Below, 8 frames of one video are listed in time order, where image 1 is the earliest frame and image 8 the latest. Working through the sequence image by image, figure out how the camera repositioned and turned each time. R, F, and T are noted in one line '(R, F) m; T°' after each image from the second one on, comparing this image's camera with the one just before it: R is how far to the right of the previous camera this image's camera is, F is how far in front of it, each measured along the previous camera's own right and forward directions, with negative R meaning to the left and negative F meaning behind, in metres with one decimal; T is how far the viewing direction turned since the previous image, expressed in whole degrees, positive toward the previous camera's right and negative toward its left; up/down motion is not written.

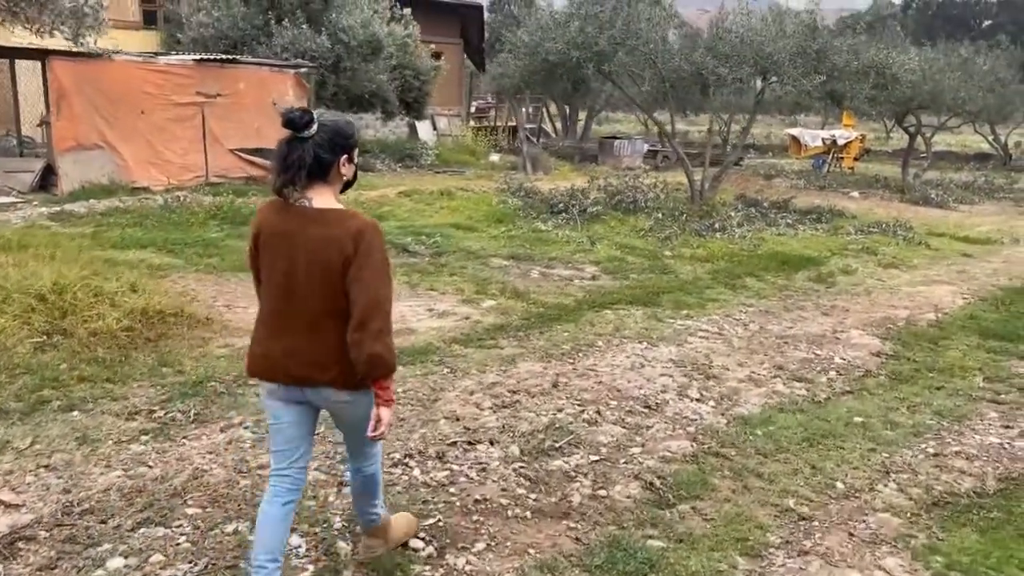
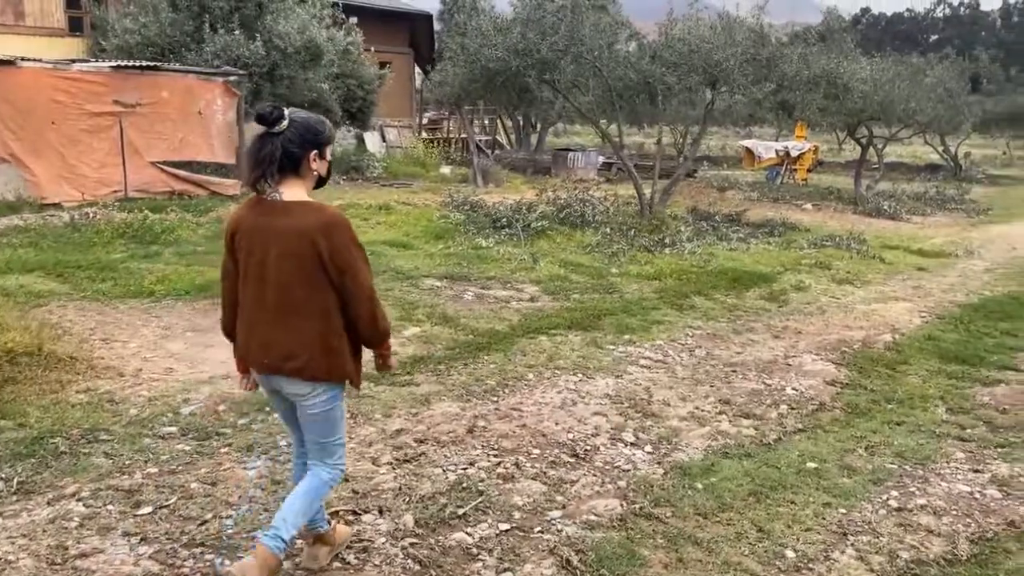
(+0.3, +0.6) m; +3°
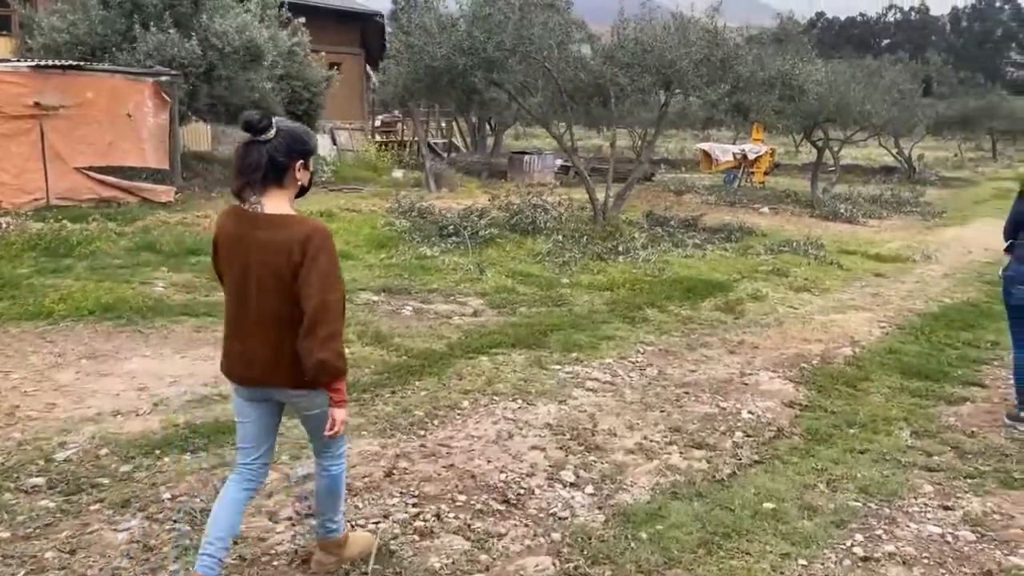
(+0.2, +0.5) m; +3°
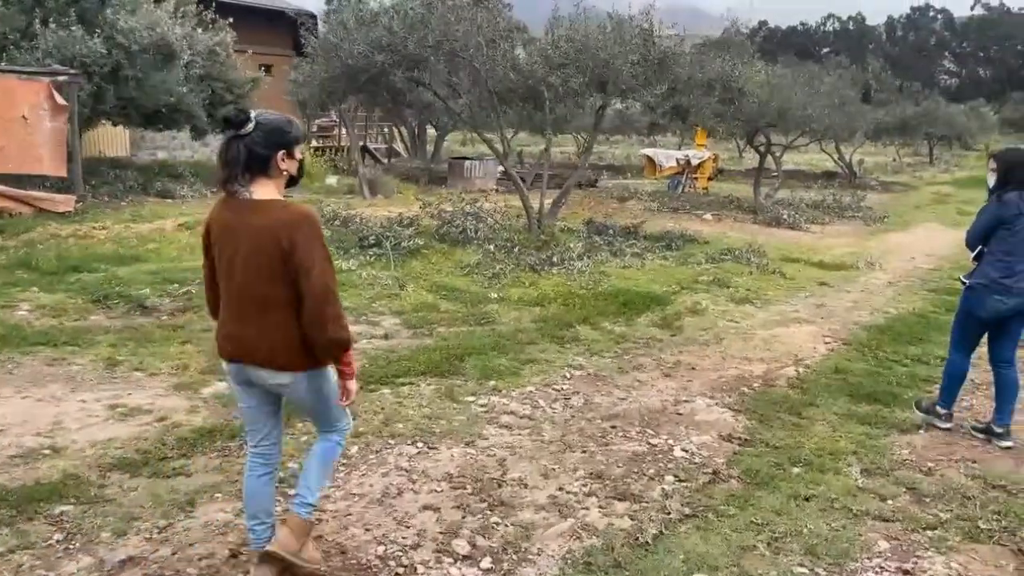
(+0.3, +0.7) m; +3°
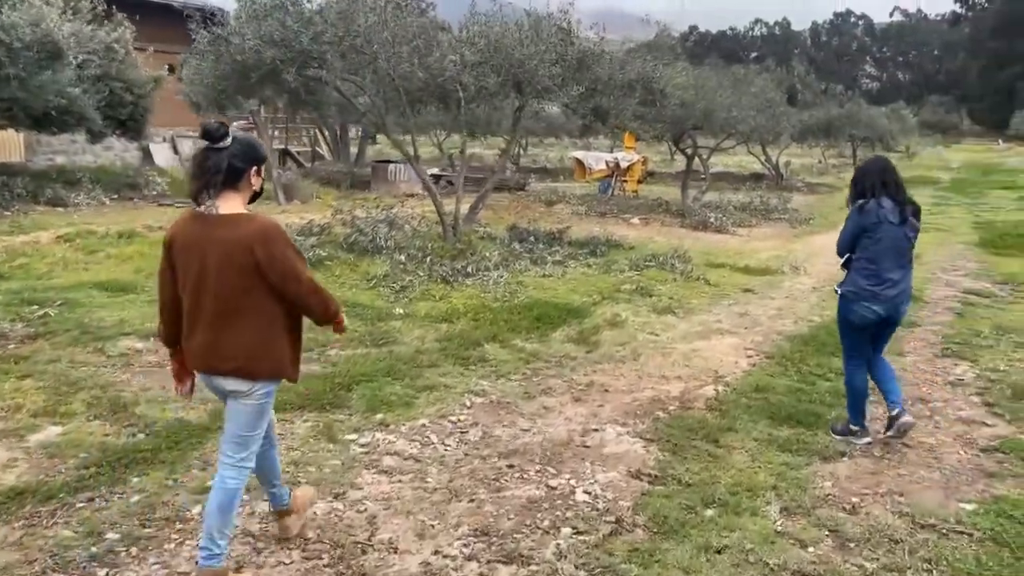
(+0.3, +0.6) m; +4°
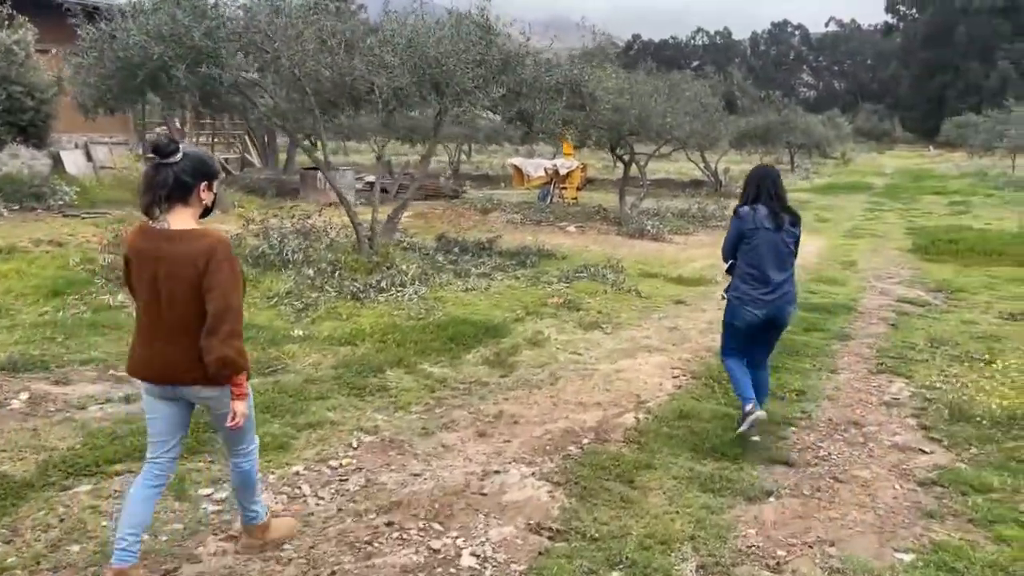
(+0.3, +0.6) m; +4°
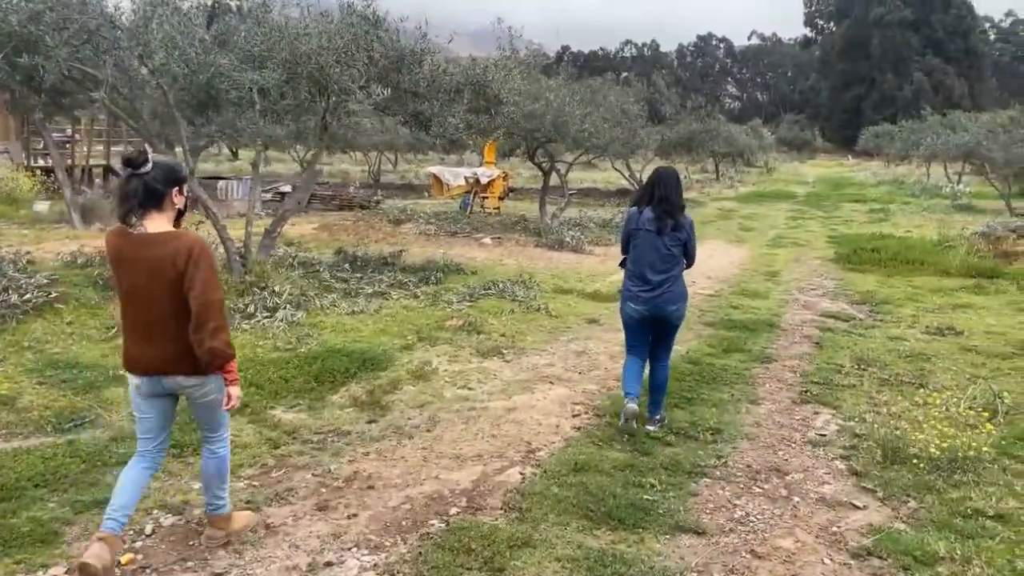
(+0.4, +1.0) m; +5°
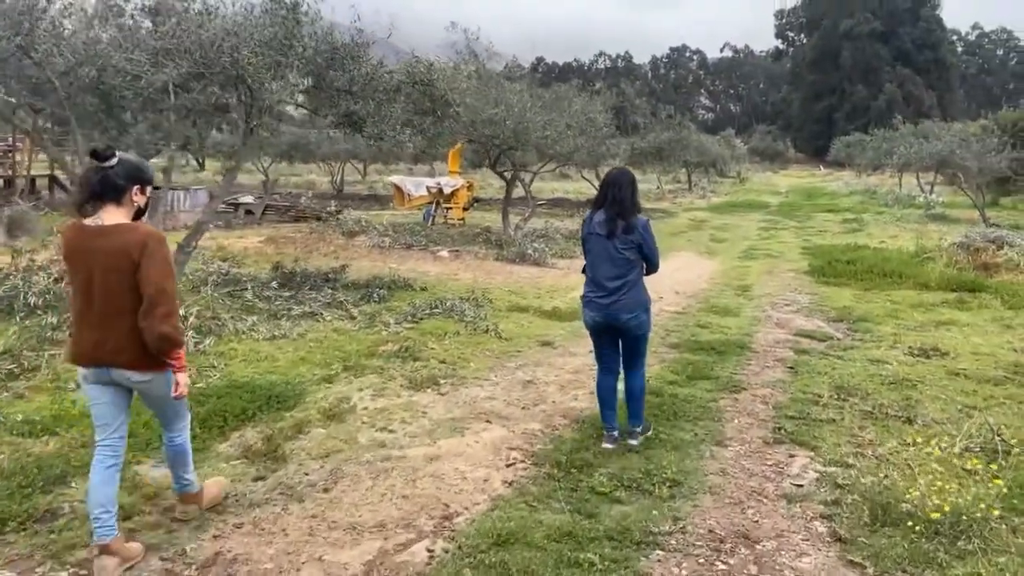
(+0.3, +0.9) m; +2°
